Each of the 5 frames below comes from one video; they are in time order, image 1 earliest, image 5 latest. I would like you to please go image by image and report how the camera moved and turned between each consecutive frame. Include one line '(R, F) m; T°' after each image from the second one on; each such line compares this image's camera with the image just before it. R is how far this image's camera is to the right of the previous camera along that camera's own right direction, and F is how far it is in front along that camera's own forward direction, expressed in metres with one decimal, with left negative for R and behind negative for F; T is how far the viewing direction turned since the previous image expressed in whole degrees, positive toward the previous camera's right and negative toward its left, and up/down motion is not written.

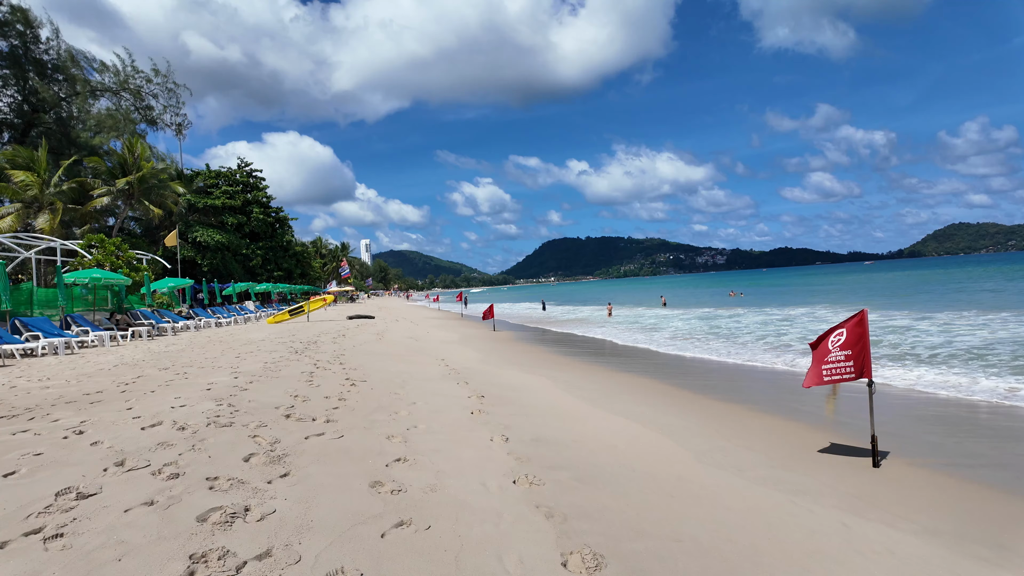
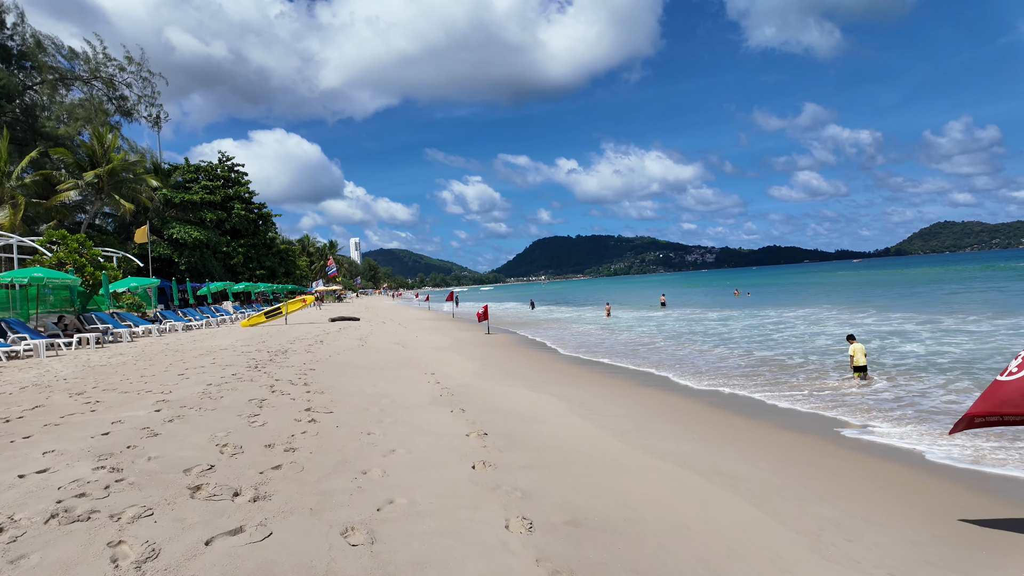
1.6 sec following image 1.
(-0.2, +1.7) m; +1°
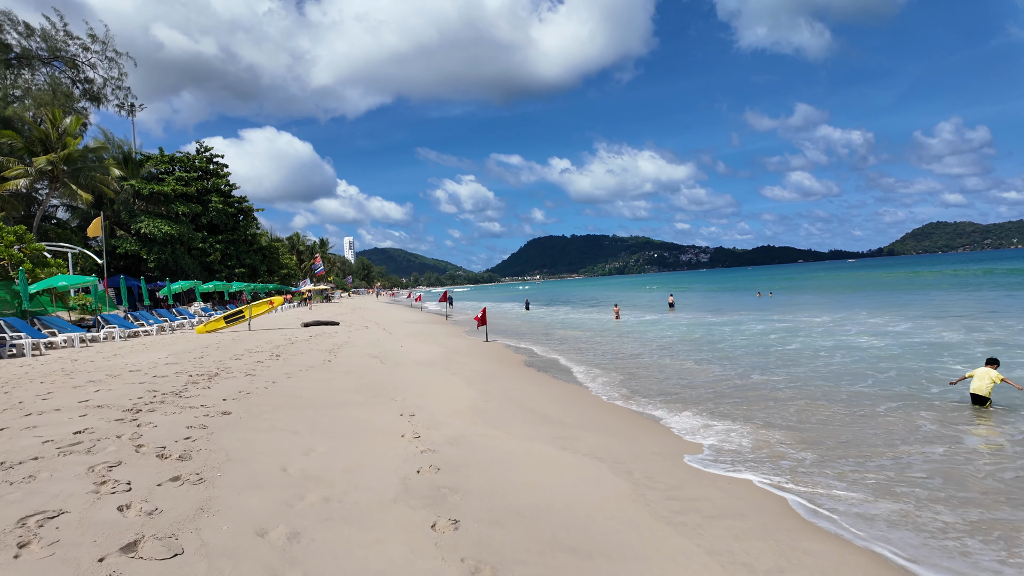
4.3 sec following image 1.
(-0.3, +3.1) m; +1°
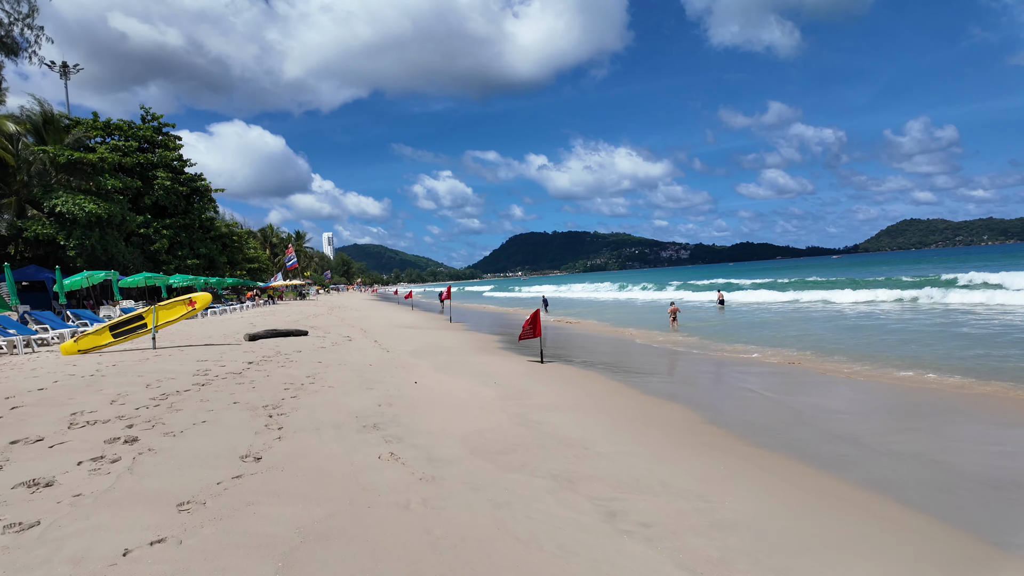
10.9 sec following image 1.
(-2.4, +7.1) m; +3°
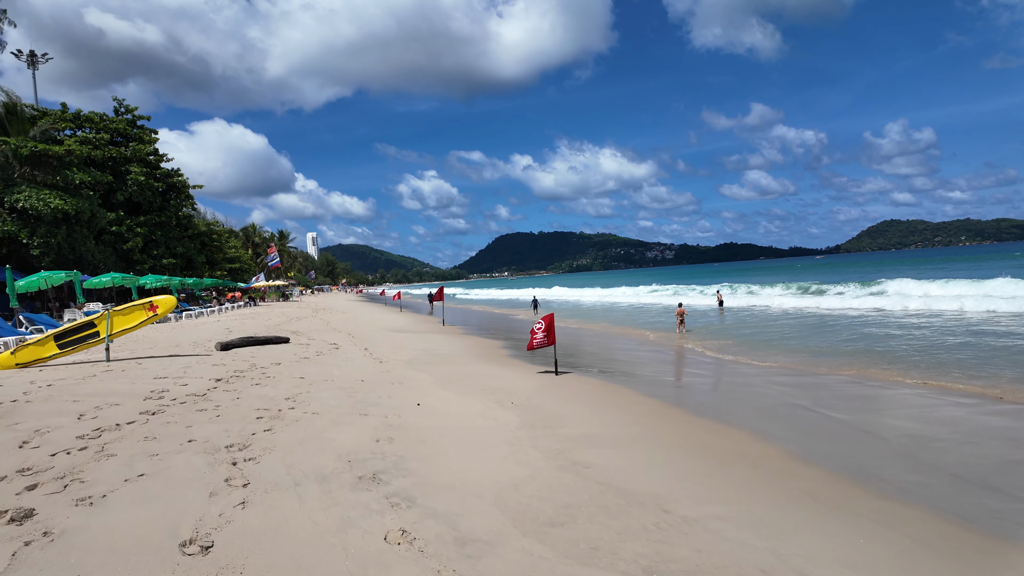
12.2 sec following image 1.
(-0.5, +1.4) m; +2°
